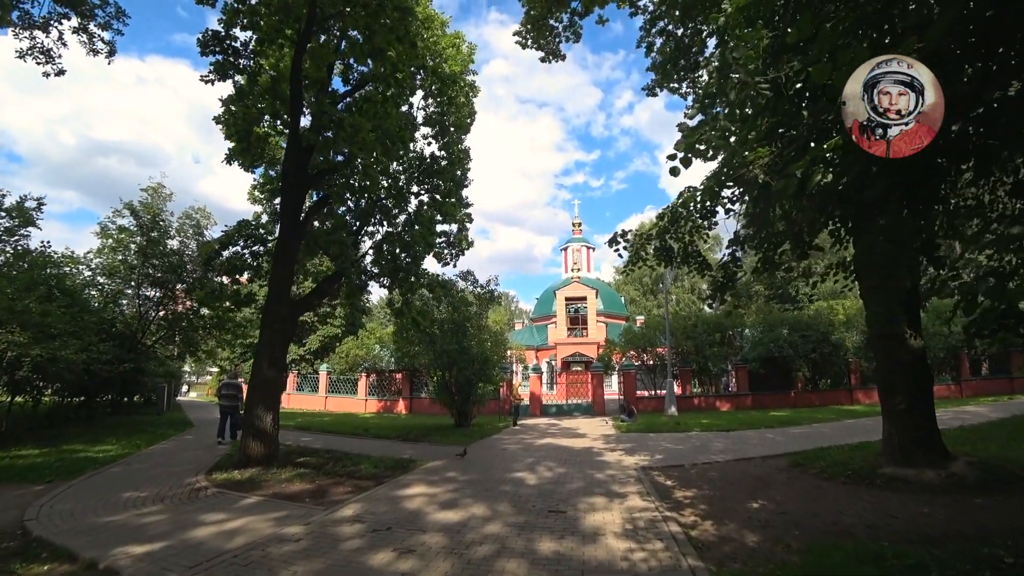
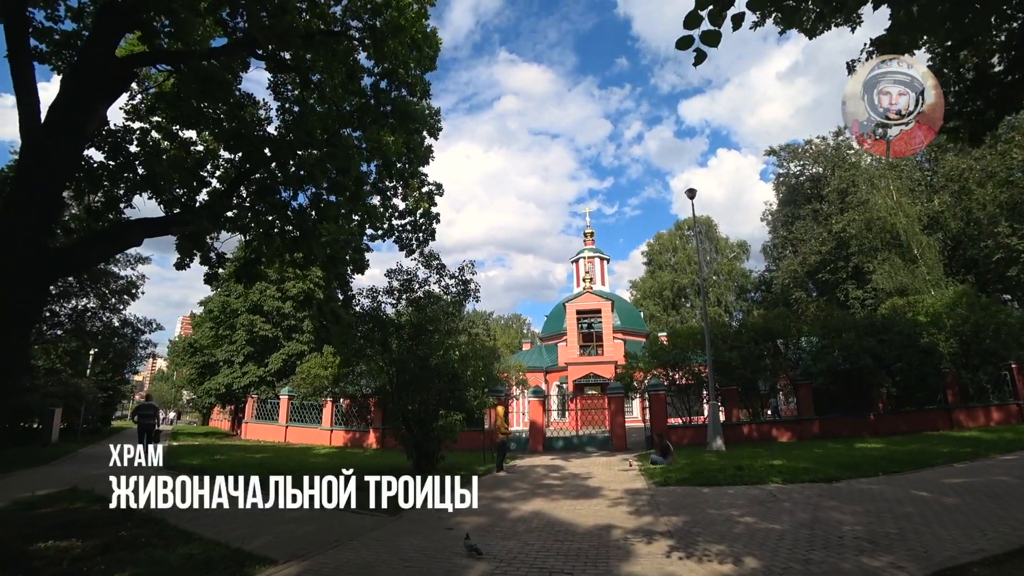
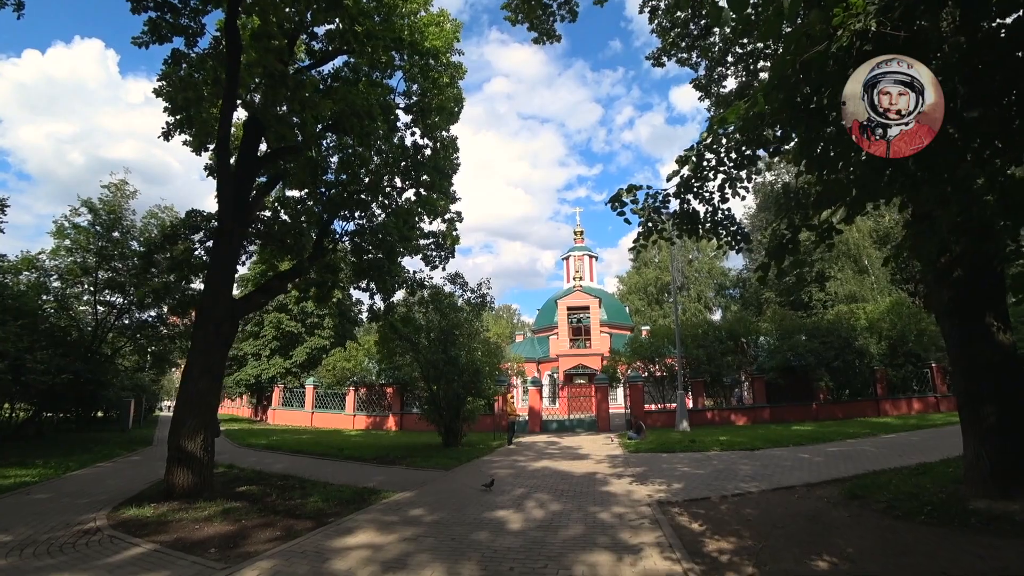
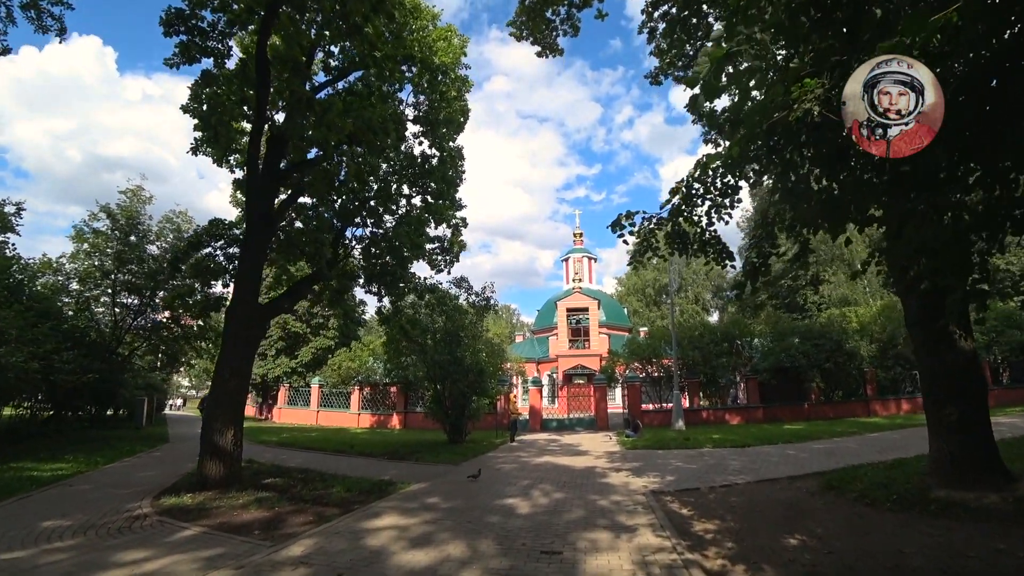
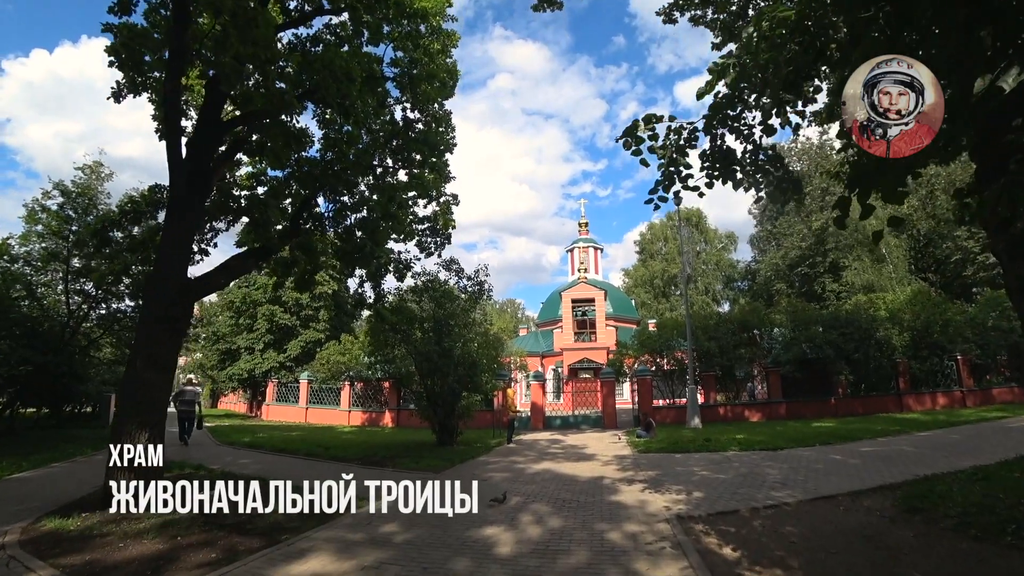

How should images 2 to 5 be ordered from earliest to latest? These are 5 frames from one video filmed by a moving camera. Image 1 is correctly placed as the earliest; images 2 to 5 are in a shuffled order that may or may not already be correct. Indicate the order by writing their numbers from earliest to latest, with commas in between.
4, 3, 5, 2
